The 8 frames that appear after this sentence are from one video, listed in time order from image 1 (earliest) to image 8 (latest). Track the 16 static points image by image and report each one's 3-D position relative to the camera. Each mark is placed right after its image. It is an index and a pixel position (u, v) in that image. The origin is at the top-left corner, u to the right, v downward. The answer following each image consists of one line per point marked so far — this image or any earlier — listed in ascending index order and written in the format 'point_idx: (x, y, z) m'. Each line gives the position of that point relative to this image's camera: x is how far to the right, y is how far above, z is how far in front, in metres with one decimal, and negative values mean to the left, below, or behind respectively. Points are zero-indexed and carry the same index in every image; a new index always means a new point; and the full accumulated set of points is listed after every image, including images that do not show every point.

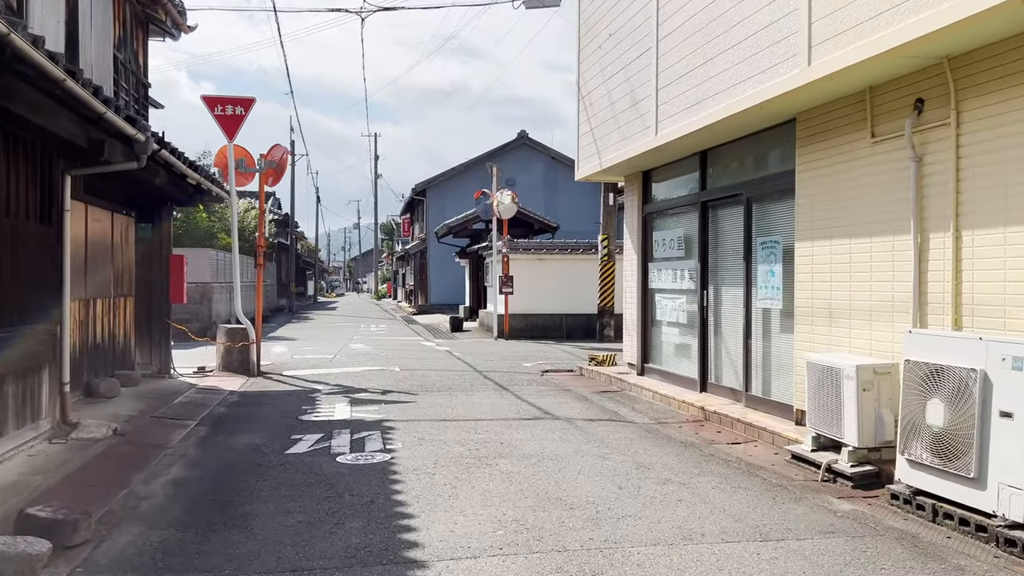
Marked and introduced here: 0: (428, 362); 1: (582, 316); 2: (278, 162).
0: (-1.4, -1.2, +12.9) m
1: (+1.6, -0.7, +19.1) m
2: (-3.7, +2.0, +12.6) m
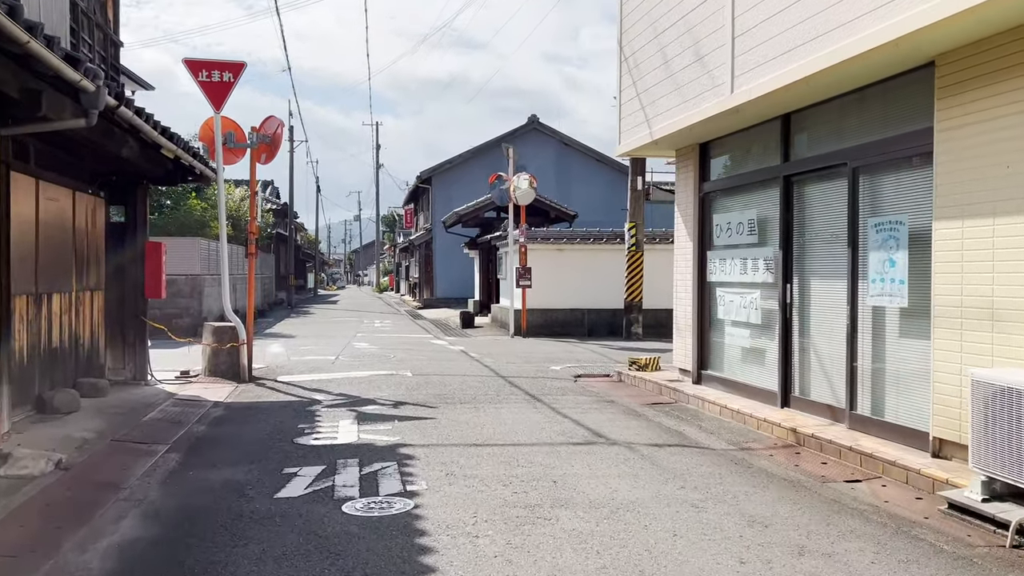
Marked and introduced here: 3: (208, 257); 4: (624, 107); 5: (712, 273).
0: (-1.0, -1.1, +11.3) m
1: (+2.0, -0.5, +17.5) m
2: (-3.3, +2.1, +11.0) m
3: (-7.0, +0.8, +18.4) m
4: (+1.3, +2.2, +9.6) m
5: (+2.2, +0.2, +8.8) m
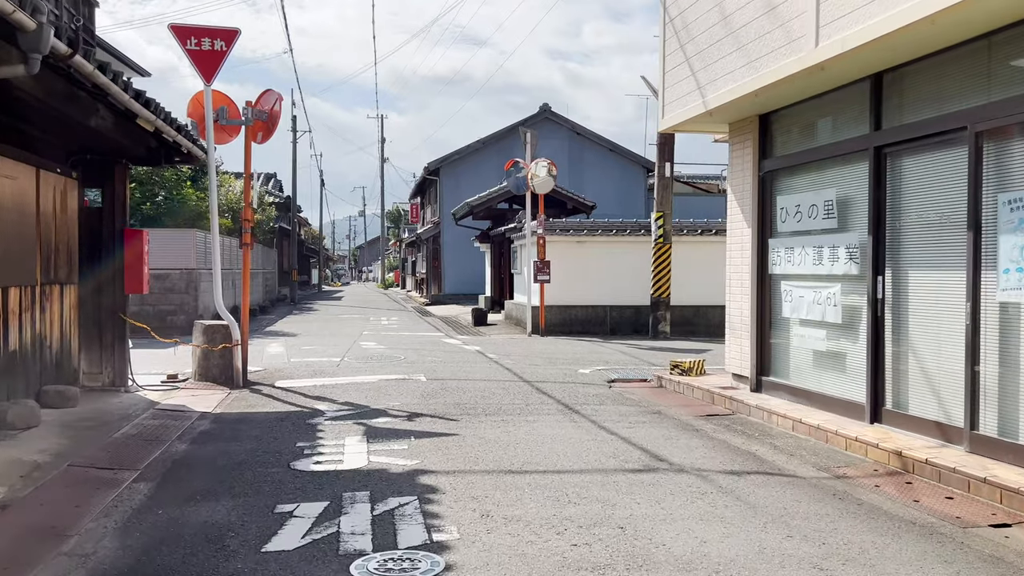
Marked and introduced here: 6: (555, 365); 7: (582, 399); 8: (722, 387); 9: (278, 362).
0: (-0.7, -1.0, +10.2) m
1: (+2.4, -0.4, +16.3) m
2: (-3.0, +2.1, +9.9) m
3: (-6.6, +0.9, +17.3) m
4: (+1.7, +2.2, +8.4) m
5: (+2.5, +0.2, +7.6) m
6: (+0.6, -1.0, +10.8) m
7: (+0.7, -1.1, +8.2) m
8: (+2.2, -1.0, +8.2) m
9: (-3.2, -1.0, +11.0) m
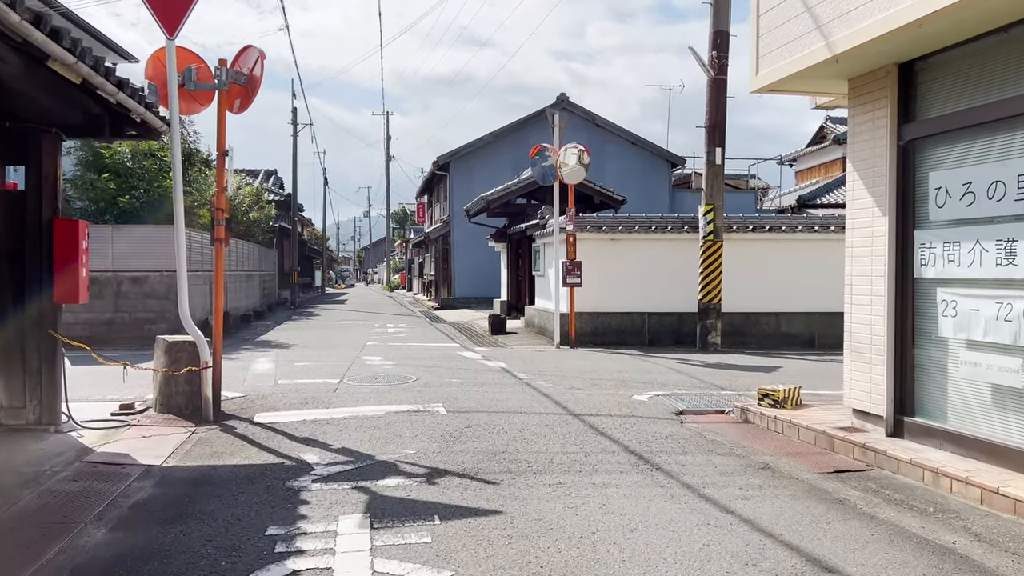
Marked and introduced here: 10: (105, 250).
0: (-0.3, -1.1, +8.2) m
1: (+2.8, -0.5, +14.3) m
2: (-2.6, +2.1, +7.9) m
3: (-6.2, +0.8, +15.3) m
4: (+2.0, +2.2, +6.4) m
5: (+2.9, +0.2, +5.5) m
6: (+1.0, -1.1, +8.8) m
7: (+1.1, -1.2, +6.1) m
8: (+2.5, -1.1, +6.2) m
9: (-2.8, -1.1, +9.1) m
10: (-7.3, +0.7, +14.5) m
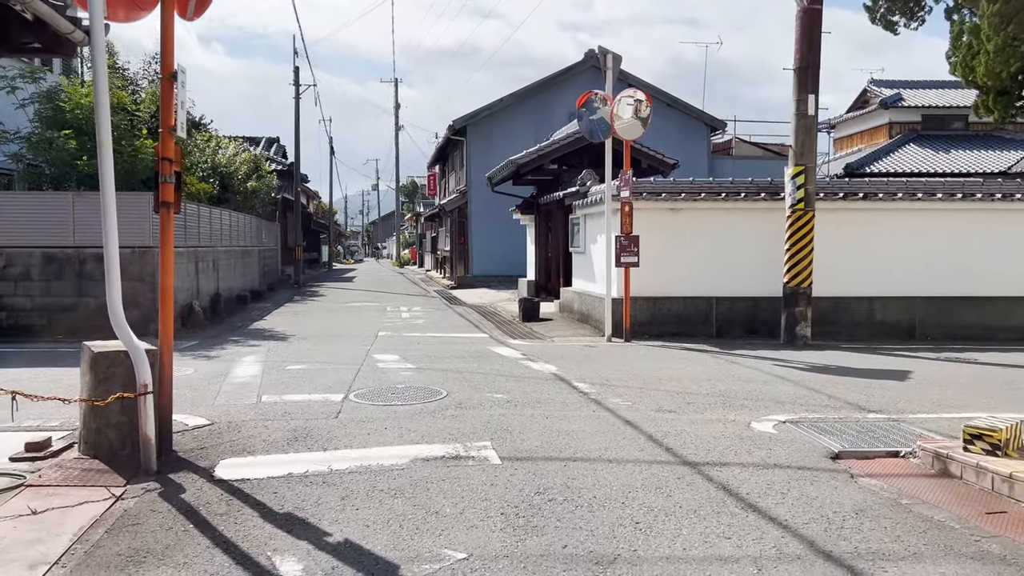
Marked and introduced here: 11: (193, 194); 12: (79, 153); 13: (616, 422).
0: (+0.3, -1.0, +5.8) m
1: (+3.4, -0.2, +11.9) m
2: (-2.1, +2.2, +5.4) m
3: (-5.6, +1.1, +12.9) m
4: (+2.6, +2.2, +3.9) m
5: (+3.4, +0.2, +3.1) m
6: (+1.5, -1.0, +6.4) m
7: (+1.6, -1.2, +3.8) m
8: (+3.1, -1.0, +3.8) m
9: (-2.3, -1.0, +6.7) m
10: (-6.7, +1.0, +12.1) m
11: (-7.1, +2.1, +17.9) m
12: (-6.9, +2.1, +12.8) m
13: (+0.8, -1.0, +6.0) m
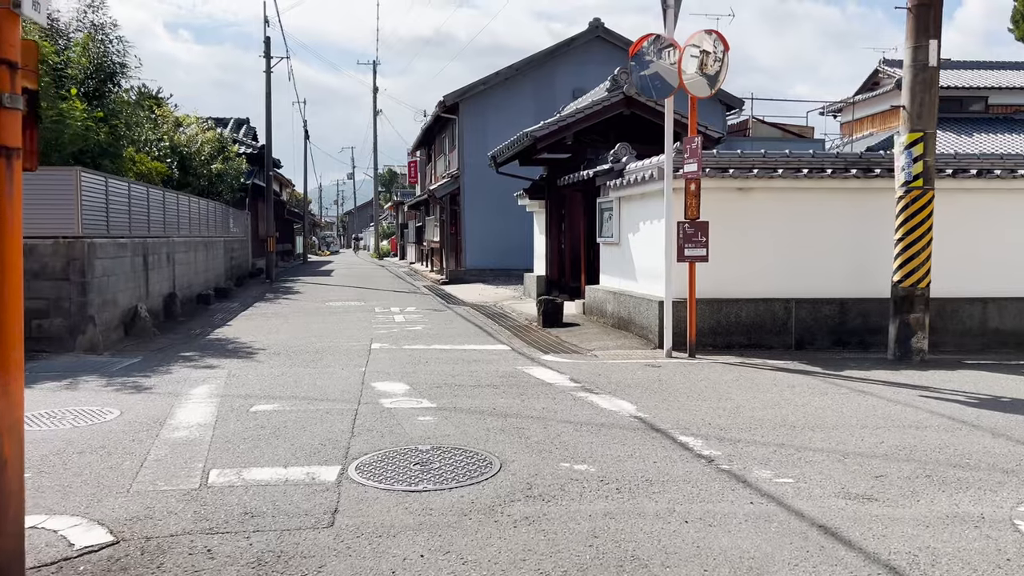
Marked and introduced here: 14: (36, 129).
0: (+0.8, -1.1, +3.3) m
1: (+3.8, -0.2, +9.5) m
2: (-1.5, +2.1, +2.9) m
3: (-5.3, +1.1, +10.3) m
4: (+3.1, +2.1, +1.5) m
5: (+4.0, +0.1, +0.7) m
6: (+2.0, -1.1, +4.0) m
7: (+2.2, -1.3, +1.4) m
8: (+3.6, -1.1, +1.5) m
9: (-1.8, -1.0, +4.2) m
10: (-6.4, +0.9, +9.4) m
11: (-7.0, +2.1, +15.2) m
12: (-6.6, +2.1, +10.1) m
13: (+1.3, -1.1, +3.6) m
14: (-1.8, +0.6, +3.0) m
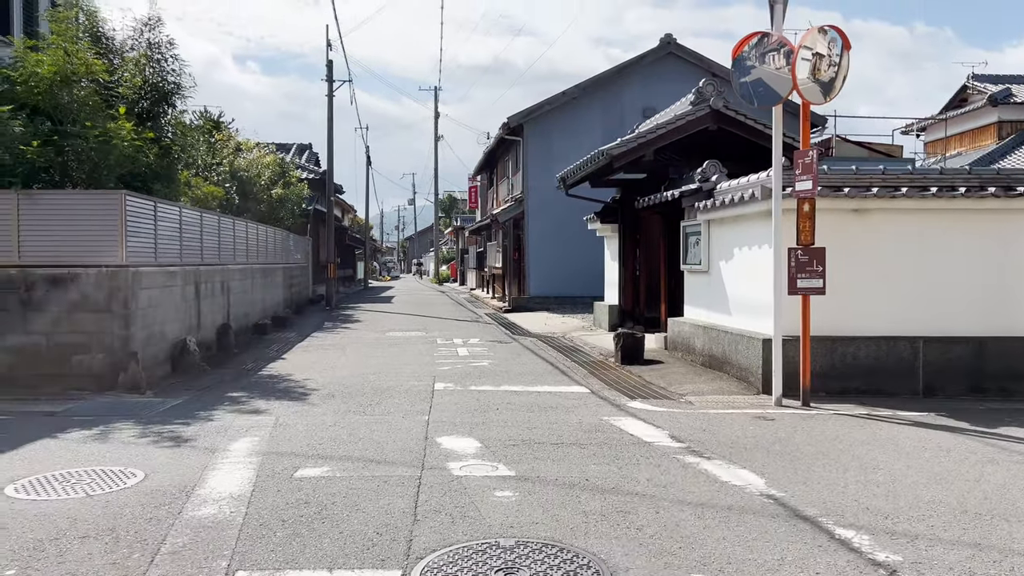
0: (+1.2, -1.2, +2.2) m
1: (+4.6, -0.6, +8.1) m
2: (-1.1, +1.9, +2.0) m
3: (-4.4, +0.7, +9.6) m
4: (+3.4, +2.0, +0.2) m
5: (+4.2, 0.0, -0.6) m
6: (+2.5, -1.3, +2.7) m
7: (+2.5, -1.4, +0.1) m
8: (+3.9, -1.2, +0.1) m
9: (-1.3, -1.2, +3.2) m
10: (-5.5, +0.6, +8.8) m
11: (-5.7, +1.6, +14.6) m
12: (-5.6, +1.7, +9.6) m
13: (+1.7, -1.3, +2.4) m
14: (-1.4, +0.5, +2.1) m
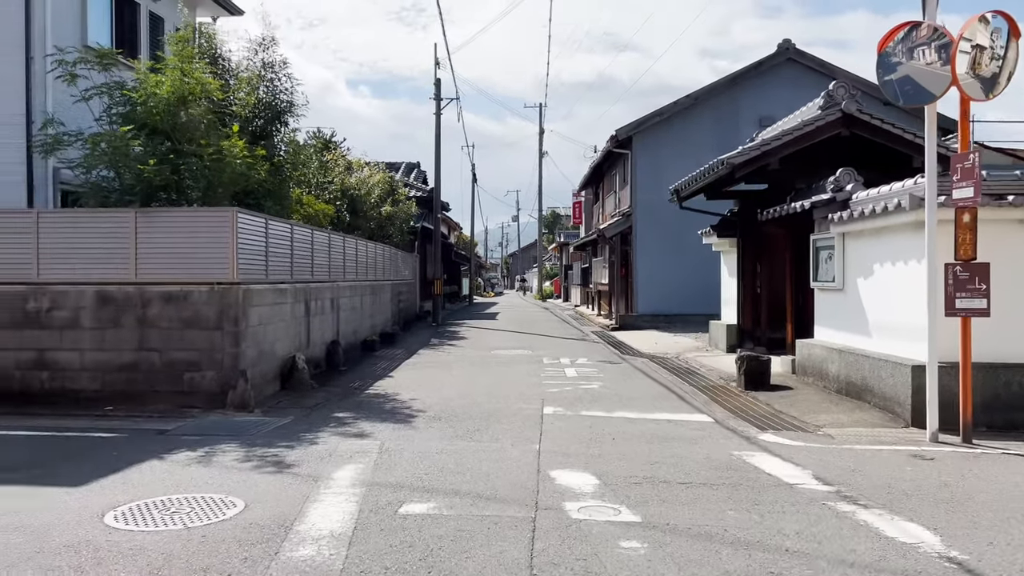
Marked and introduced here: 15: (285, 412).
0: (+1.5, -1.3, +1.5) m
1: (+5.7, -0.8, +7.0) m
2: (-0.8, +1.9, +1.6) m
3: (-3.0, +0.5, +9.6) m
4: (+3.5, +2.0, -0.7) m
5: (+4.1, 0.0, -1.6) m
6: (+2.9, -1.3, +1.9) m
7: (+2.5, -1.4, -0.7) m
8: (+3.9, -1.3, -0.9) m
9: (-0.8, -1.3, +2.8) m
10: (-4.3, +0.4, +9.0) m
11: (-3.7, +1.3, +14.8) m
12: (-4.3, +1.5, +9.8) m
13: (+2.1, -1.3, +1.6) m
14: (-1.0, +0.4, +1.8) m
15: (-2.4, -1.3, +8.6) m
